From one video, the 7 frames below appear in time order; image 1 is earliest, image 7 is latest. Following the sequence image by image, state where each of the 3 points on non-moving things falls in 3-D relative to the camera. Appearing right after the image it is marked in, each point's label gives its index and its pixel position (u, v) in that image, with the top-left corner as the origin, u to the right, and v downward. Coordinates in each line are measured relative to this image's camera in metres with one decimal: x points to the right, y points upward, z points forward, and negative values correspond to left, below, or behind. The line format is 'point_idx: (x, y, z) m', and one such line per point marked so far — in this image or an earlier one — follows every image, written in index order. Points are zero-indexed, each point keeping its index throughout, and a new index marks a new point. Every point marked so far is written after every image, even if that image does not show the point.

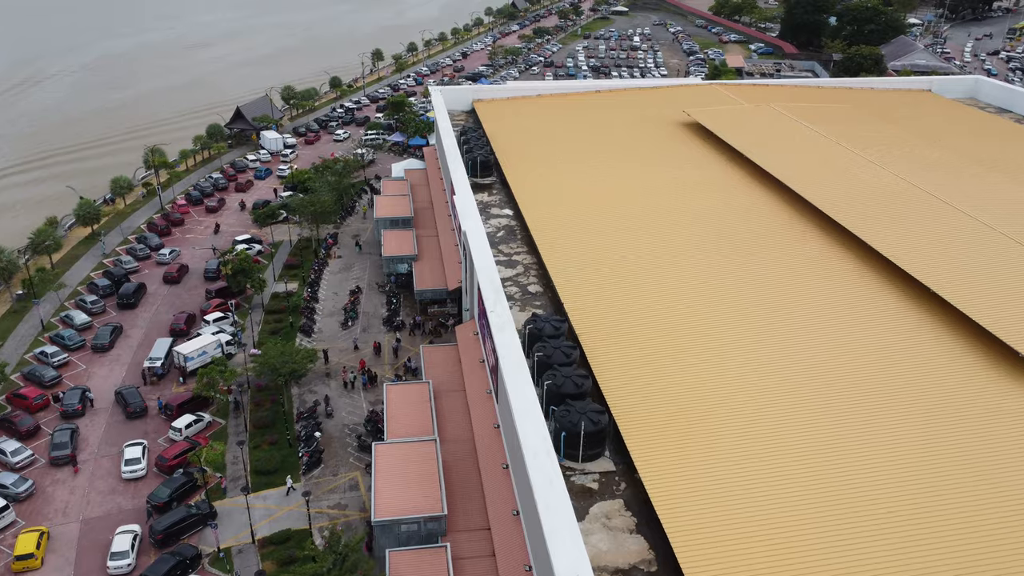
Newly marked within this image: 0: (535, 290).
0: (+0.4, 0.0, +18.6) m
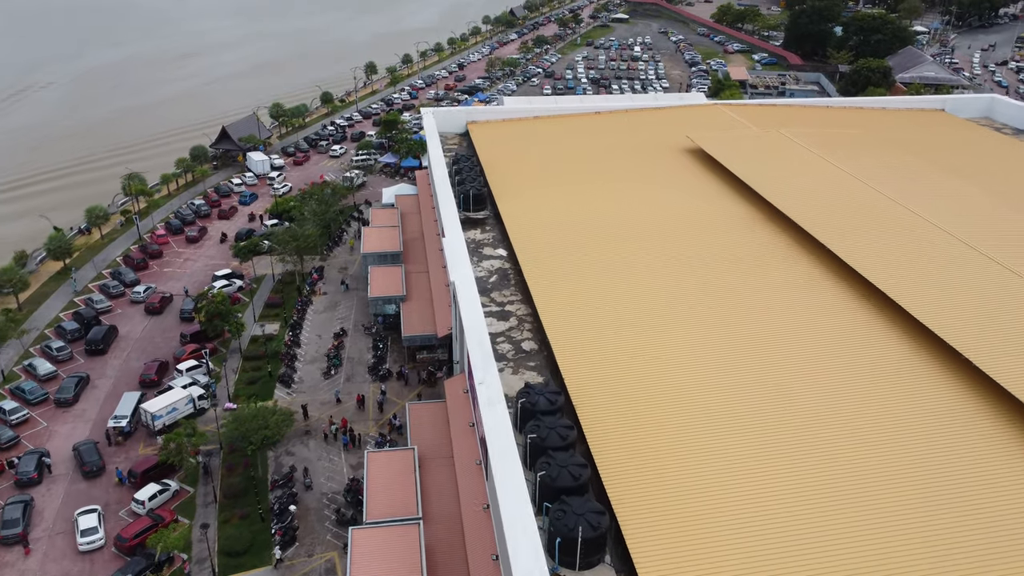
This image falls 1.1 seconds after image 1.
0: (+0.3, -1.0, +17.1) m
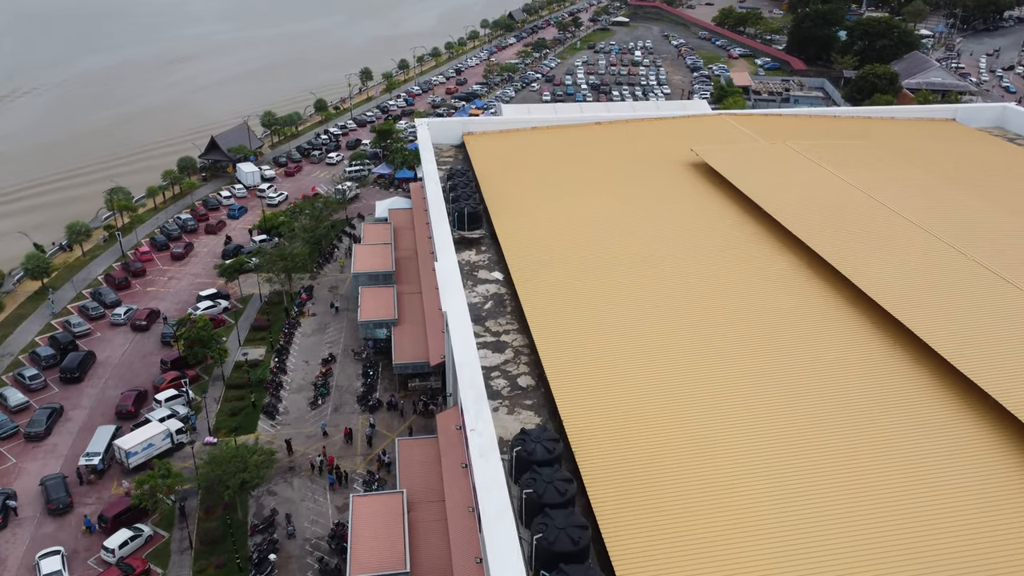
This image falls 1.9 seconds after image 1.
0: (+0.2, -1.5, +16.0) m
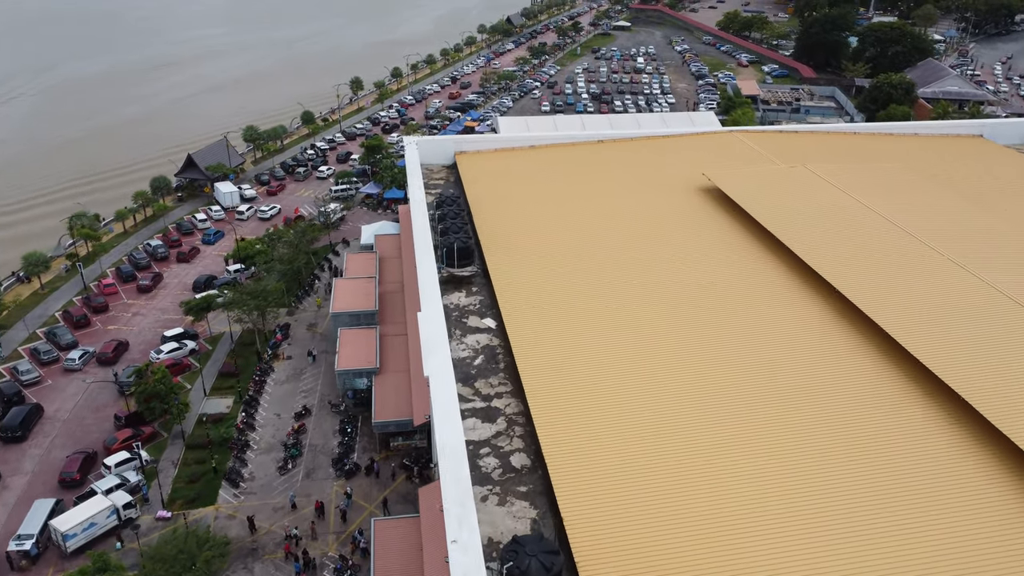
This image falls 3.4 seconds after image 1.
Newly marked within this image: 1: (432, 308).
0: (+0.1, -2.4, +13.8) m
1: (-1.3, -0.4, +17.3) m
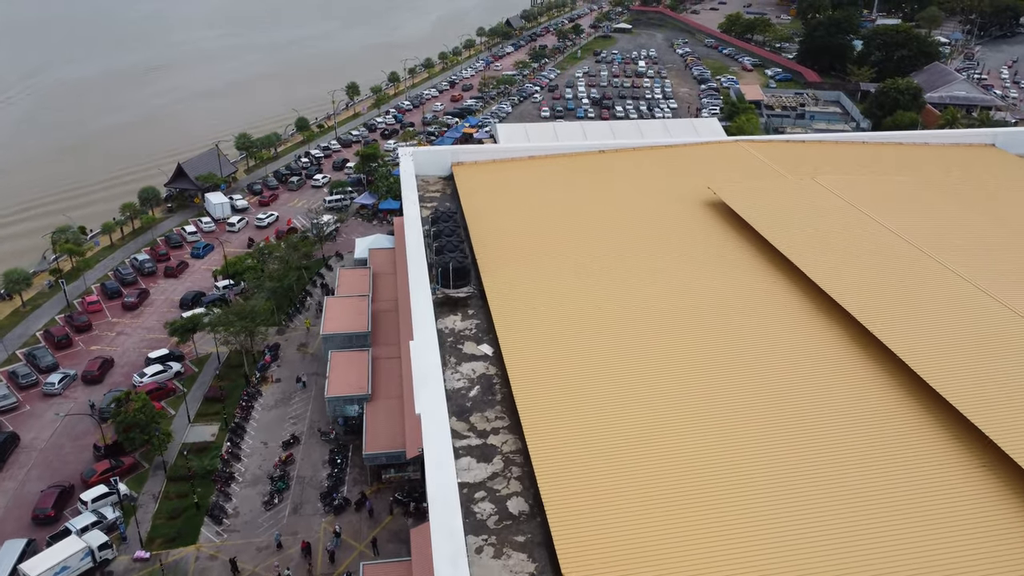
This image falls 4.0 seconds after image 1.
0: (+0.1, -2.8, +12.9) m
1: (-1.4, -0.8, +16.4) m
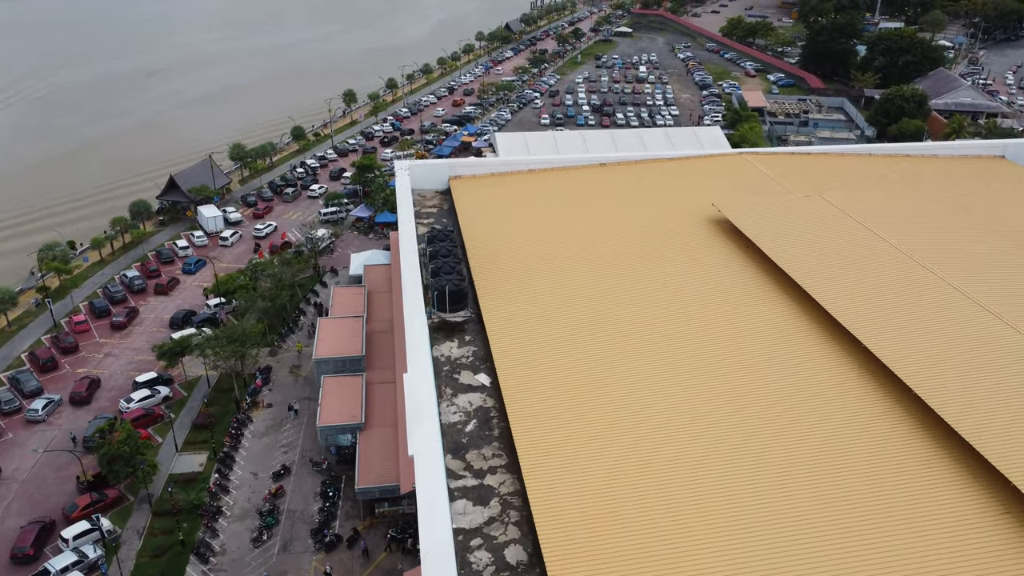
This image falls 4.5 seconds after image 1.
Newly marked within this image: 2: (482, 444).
0: (0.0, -3.3, +12.2) m
1: (-1.4, -1.3, +15.8) m
2: (-0.4, -2.3, +14.8) m
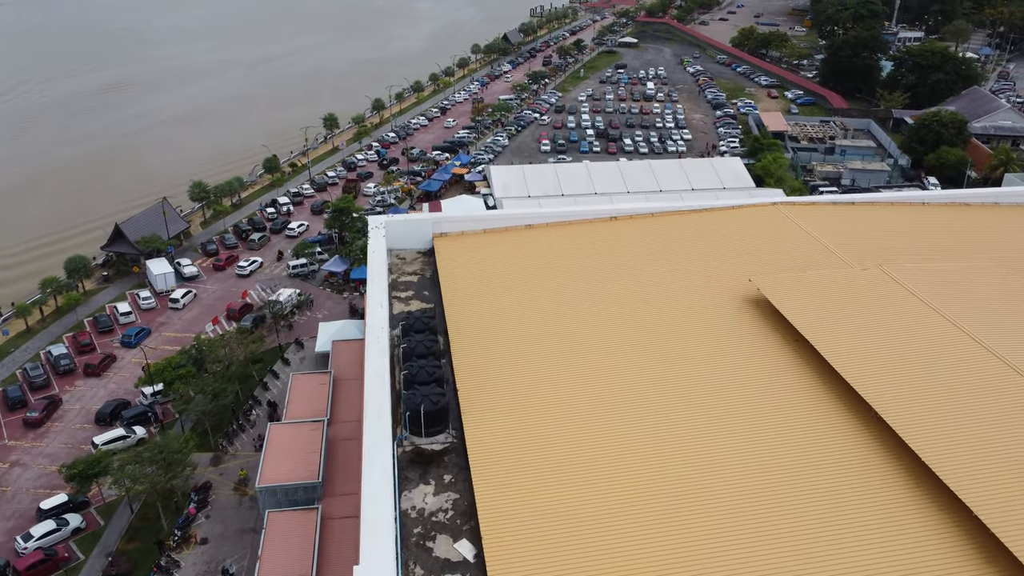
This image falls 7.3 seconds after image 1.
0: (-0.1, -5.1, +8.0) m
1: (-1.5, -3.1, +11.6) m
2: (-0.5, -4.1, +10.7) m
